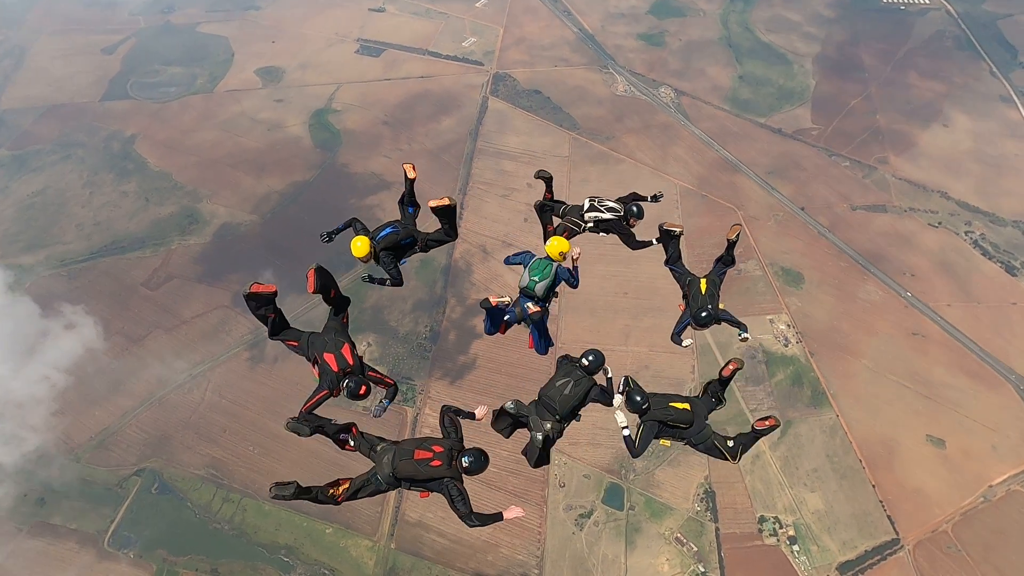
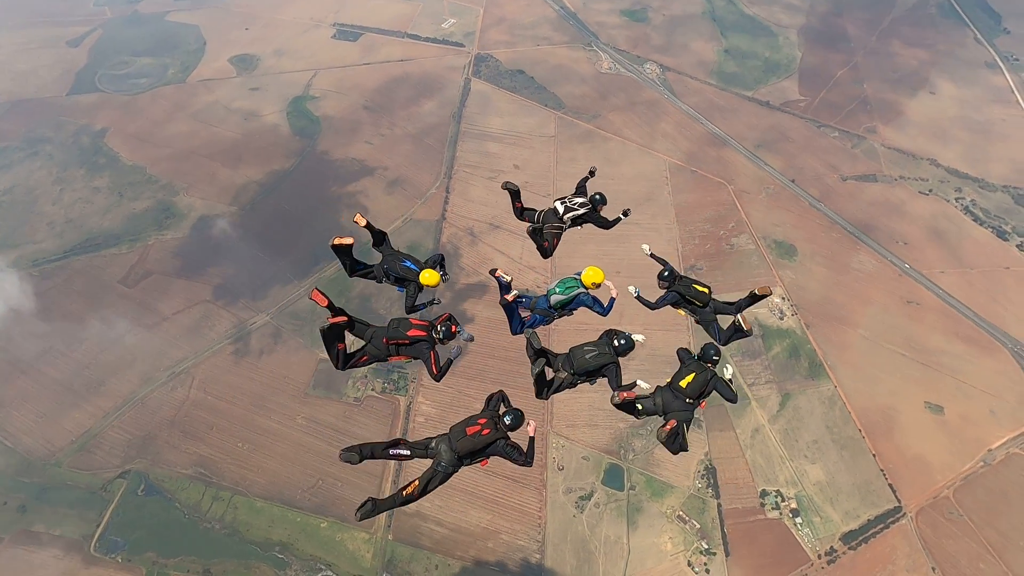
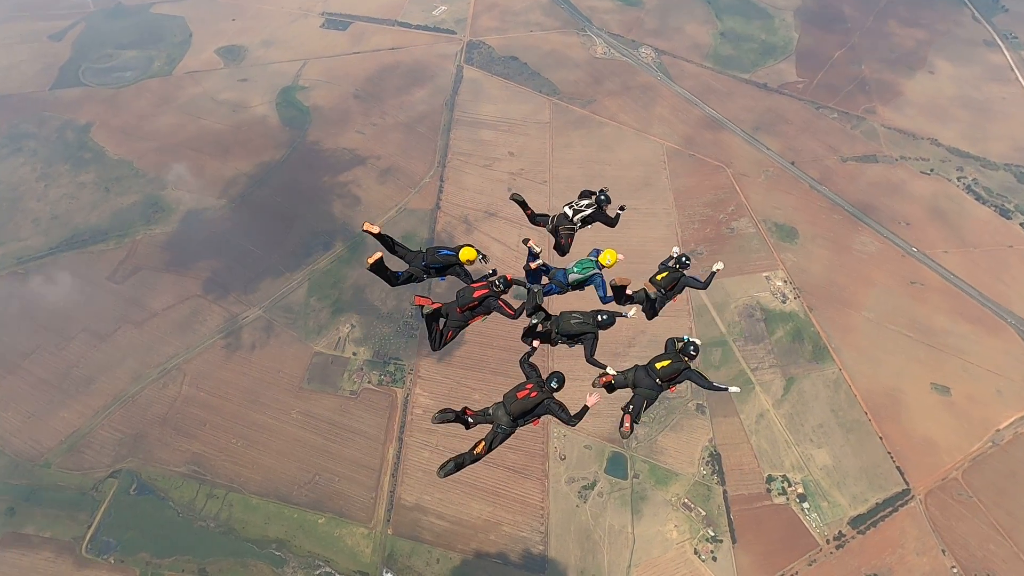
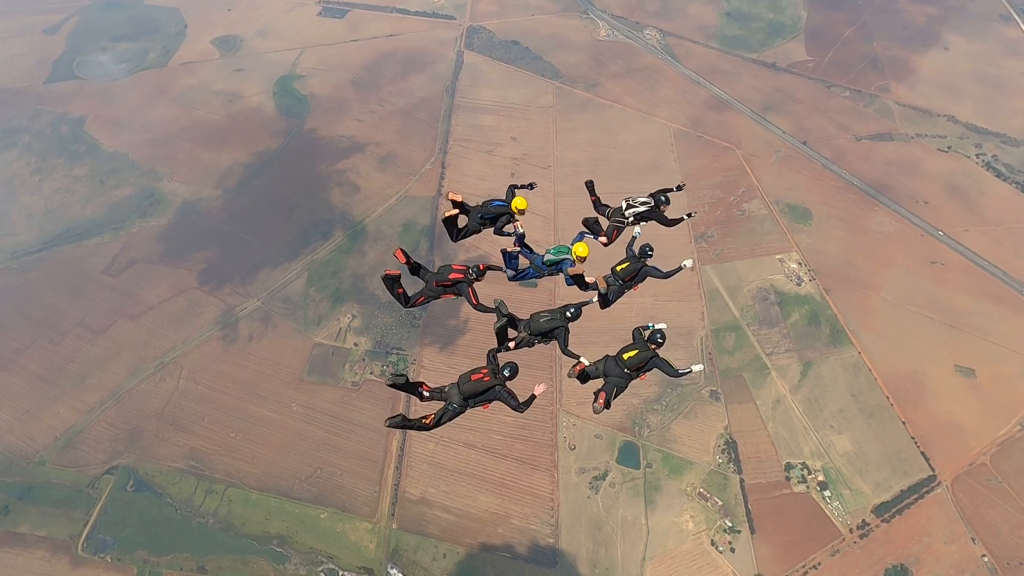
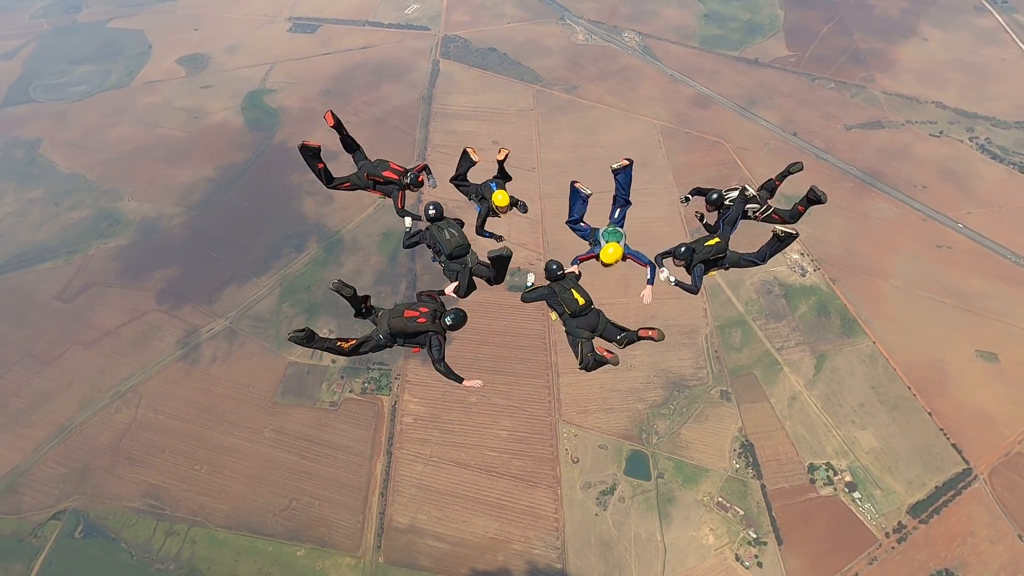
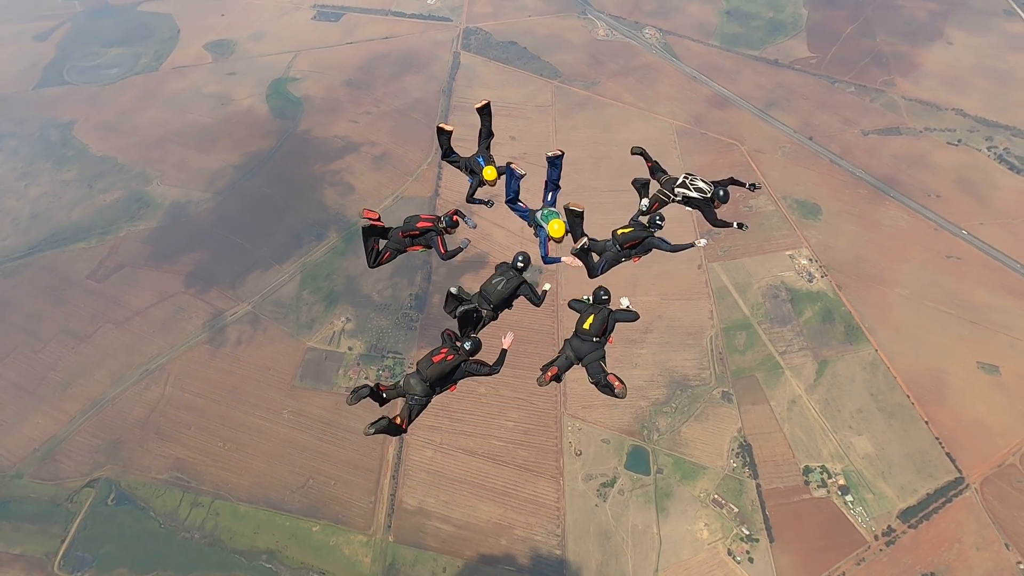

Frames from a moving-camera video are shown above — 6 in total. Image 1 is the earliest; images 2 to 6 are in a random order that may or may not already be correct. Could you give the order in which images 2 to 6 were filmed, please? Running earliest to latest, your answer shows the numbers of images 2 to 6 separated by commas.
2, 3, 4, 6, 5
